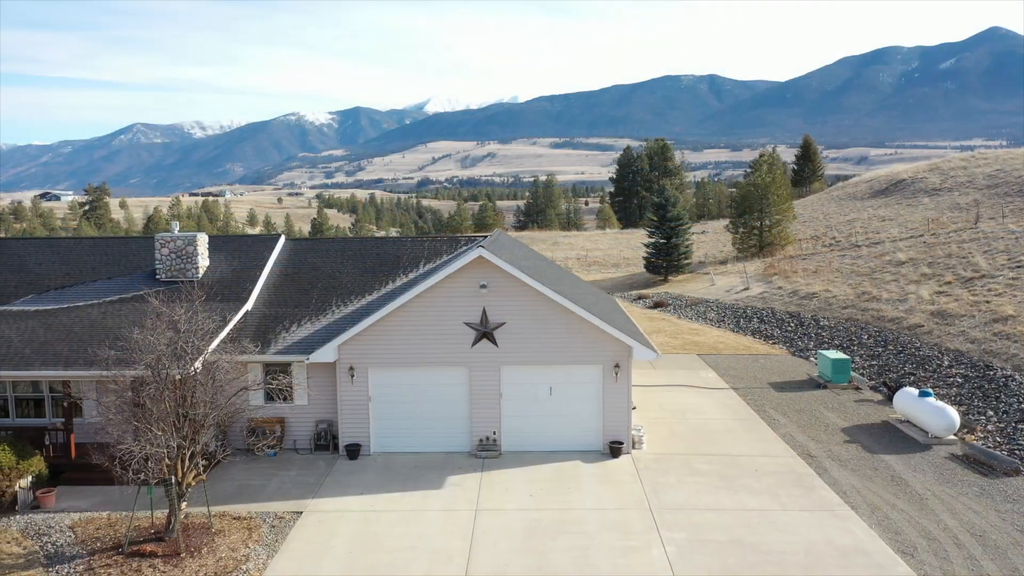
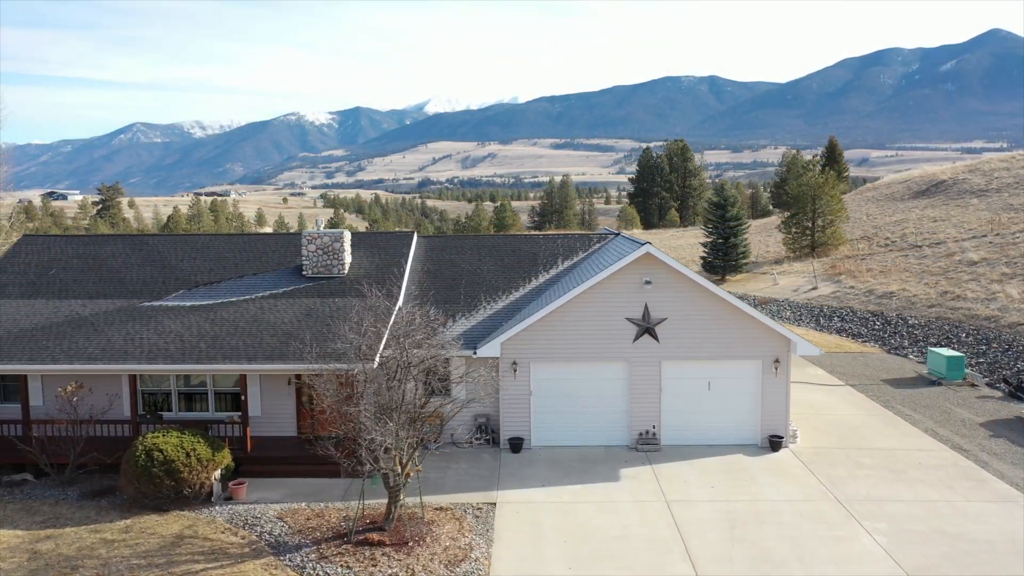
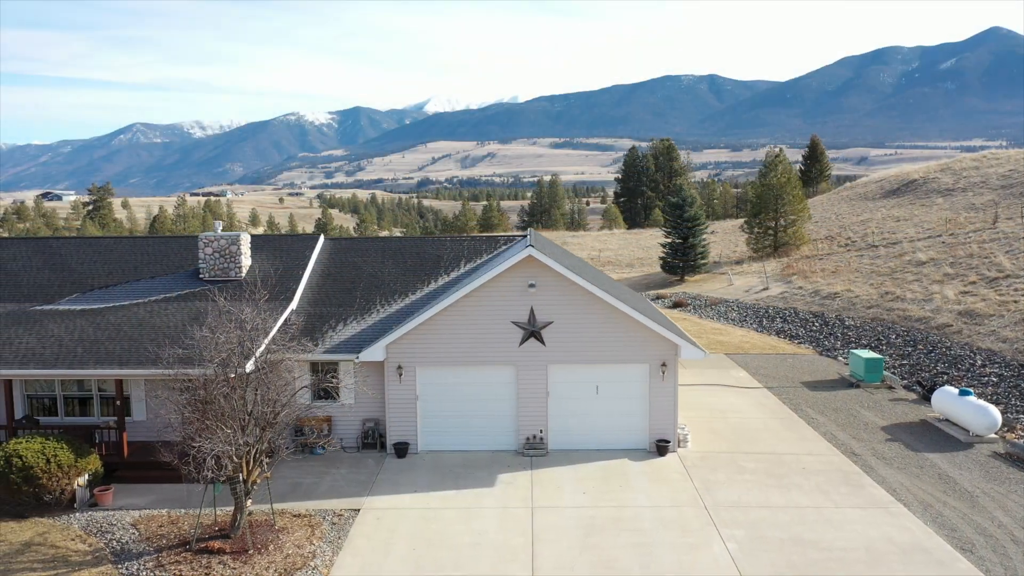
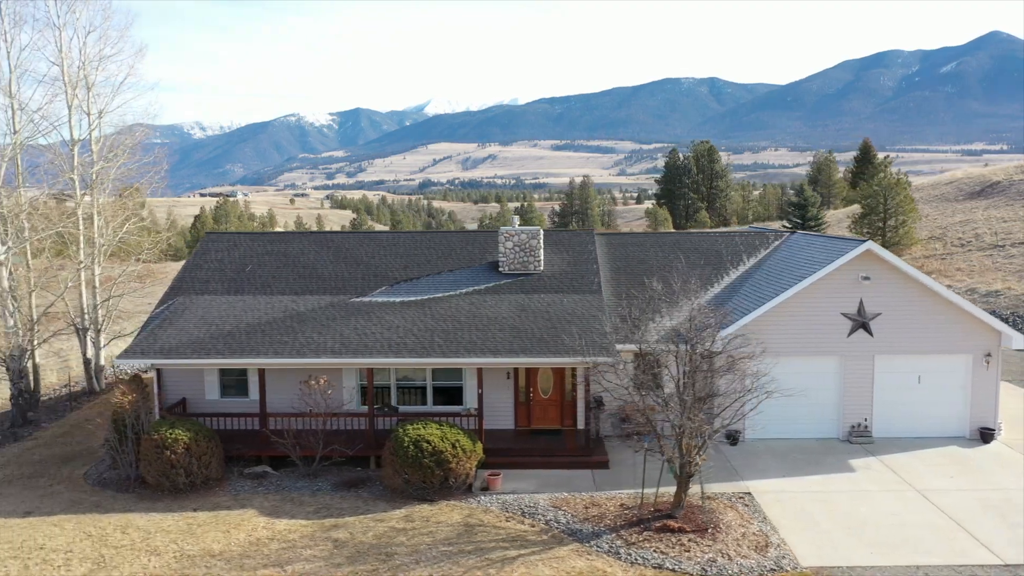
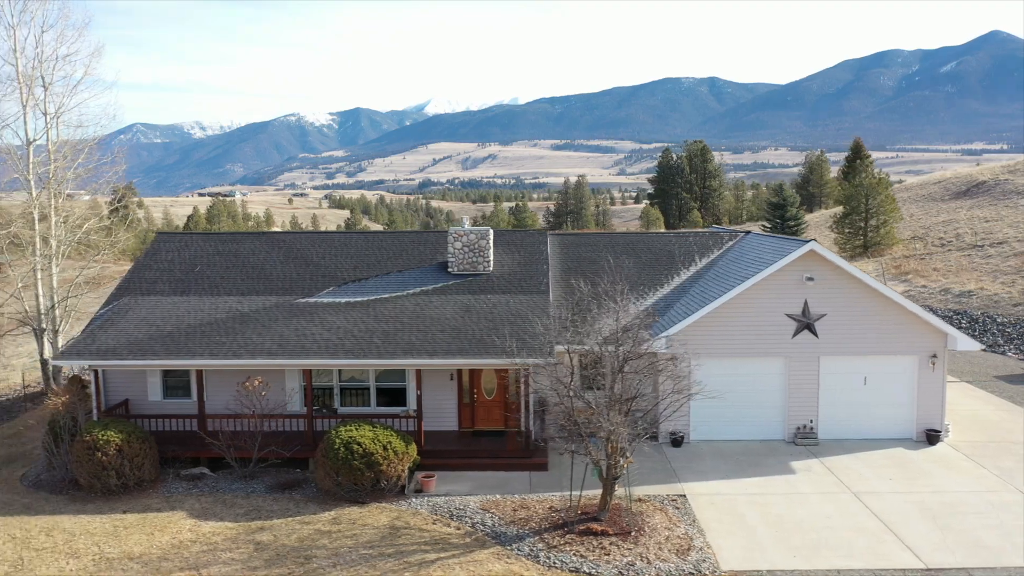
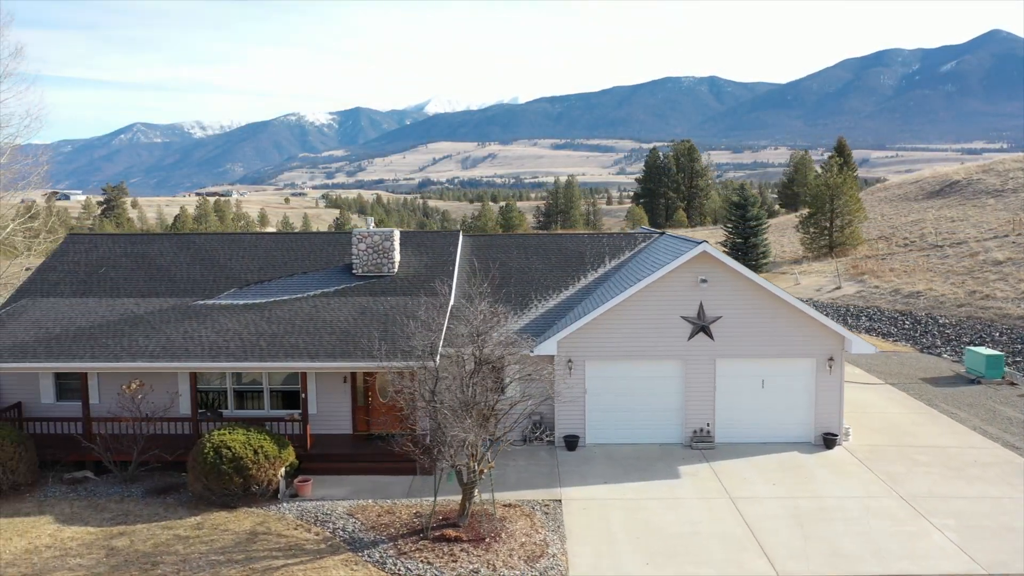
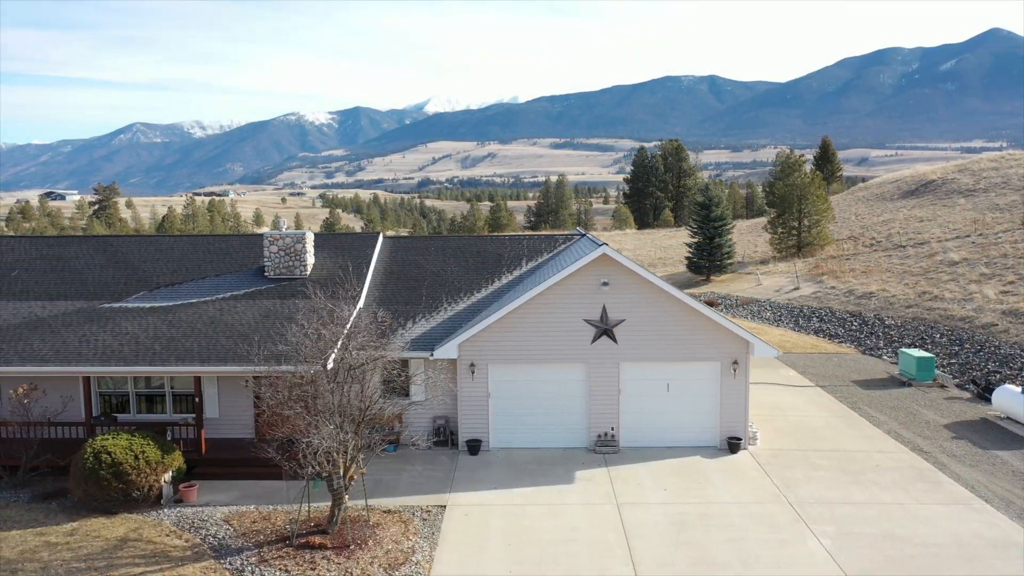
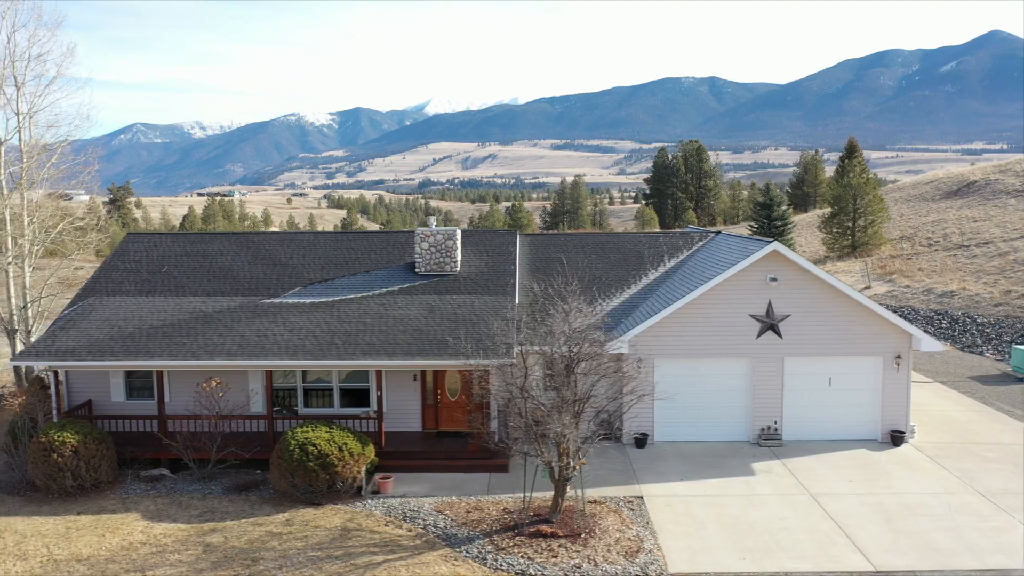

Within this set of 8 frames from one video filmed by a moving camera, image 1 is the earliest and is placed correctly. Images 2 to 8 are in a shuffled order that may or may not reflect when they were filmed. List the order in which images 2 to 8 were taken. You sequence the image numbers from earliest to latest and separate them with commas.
3, 7, 2, 6, 8, 5, 4
